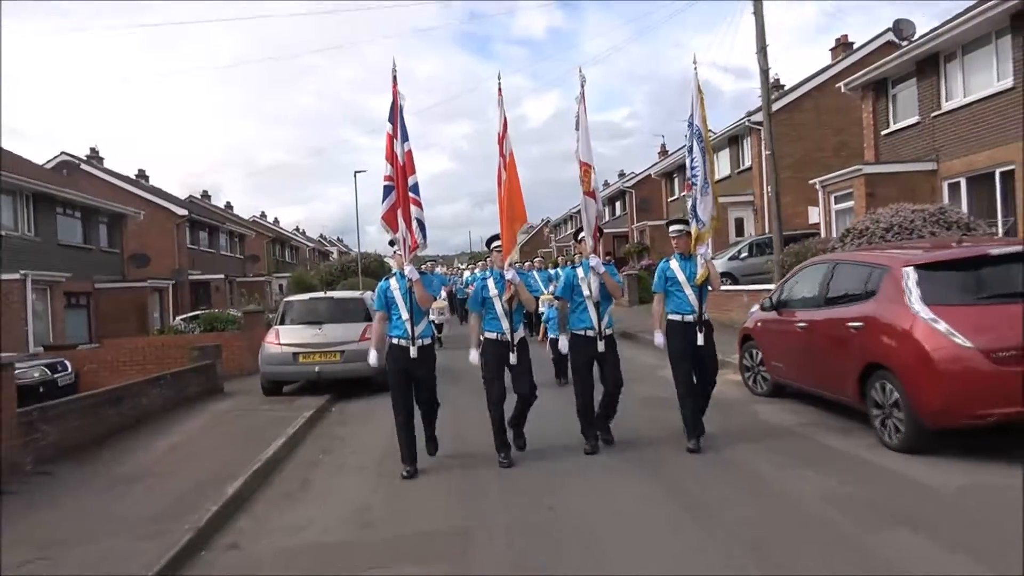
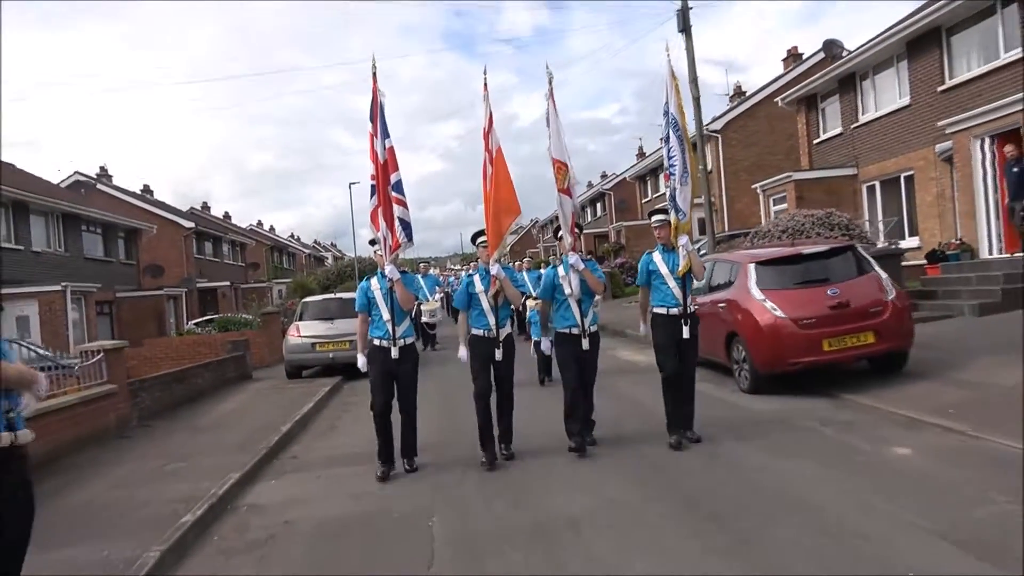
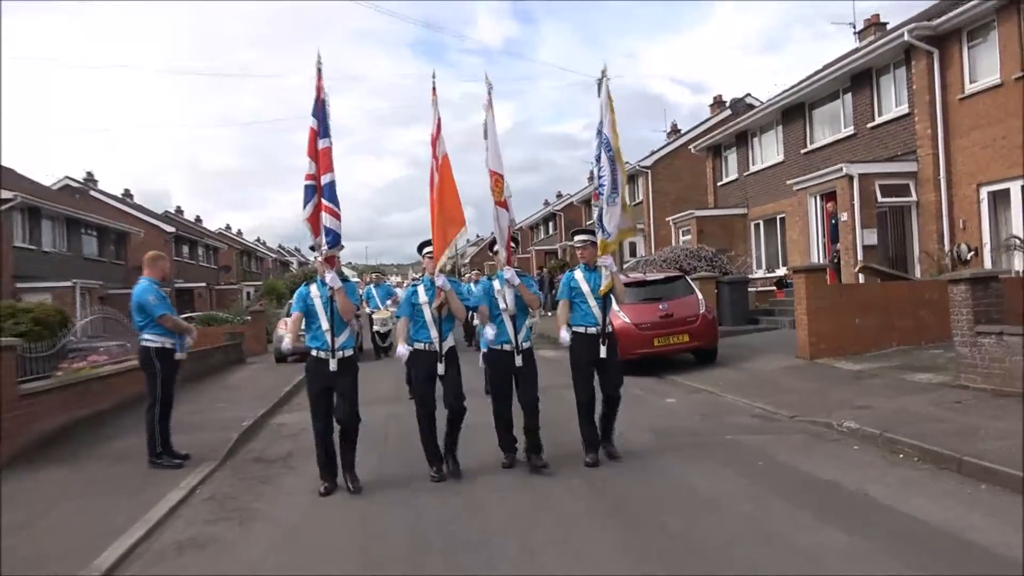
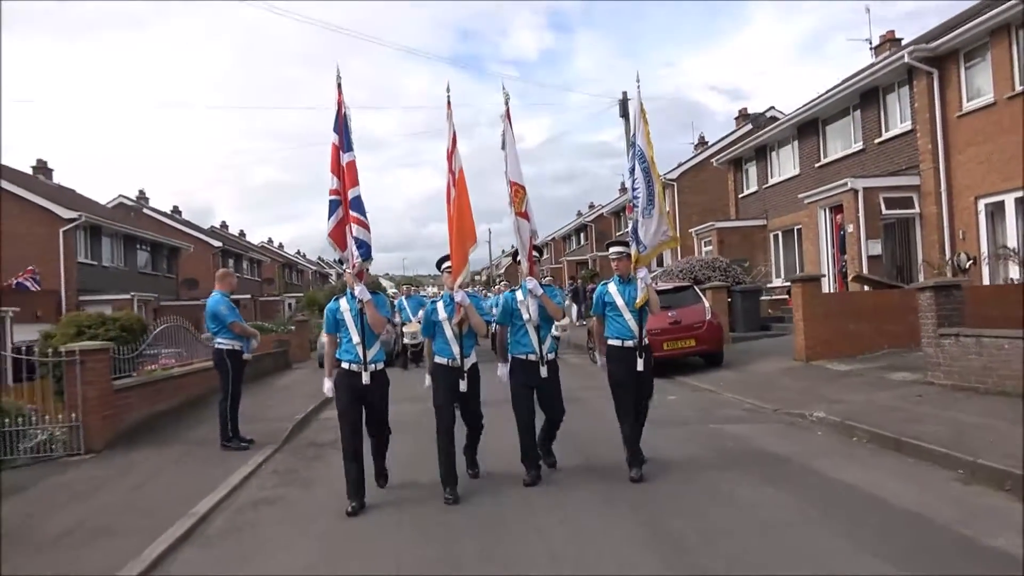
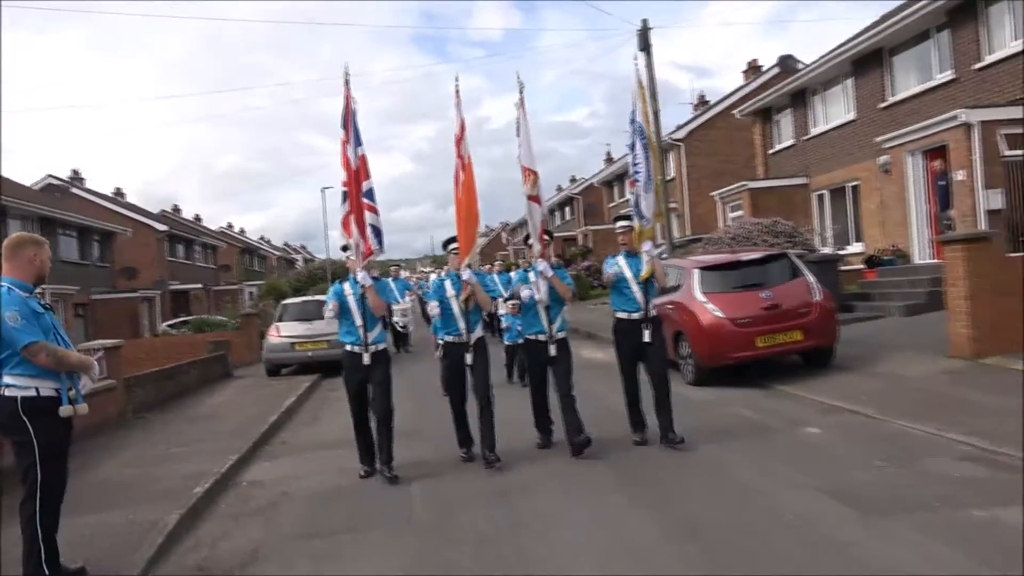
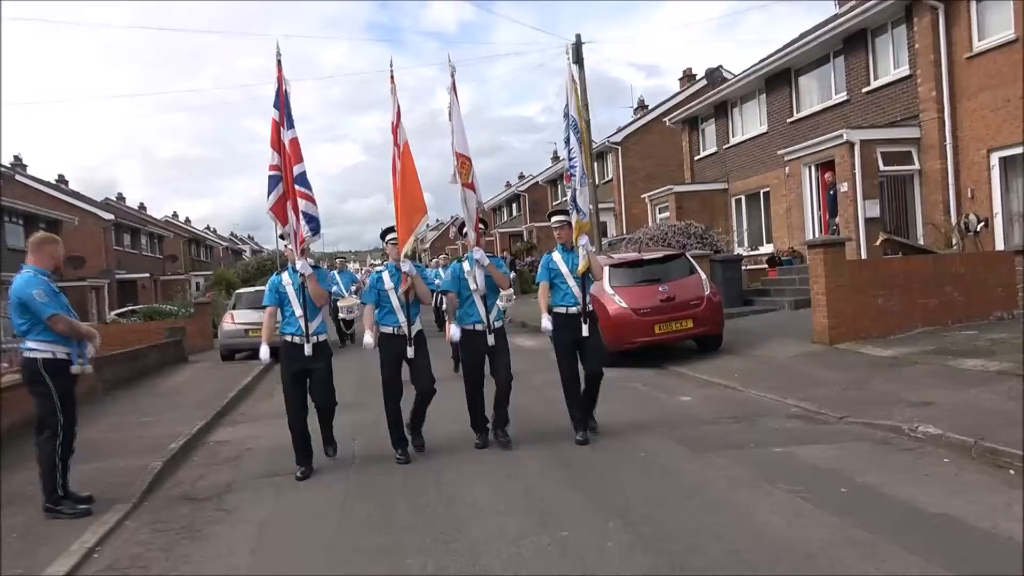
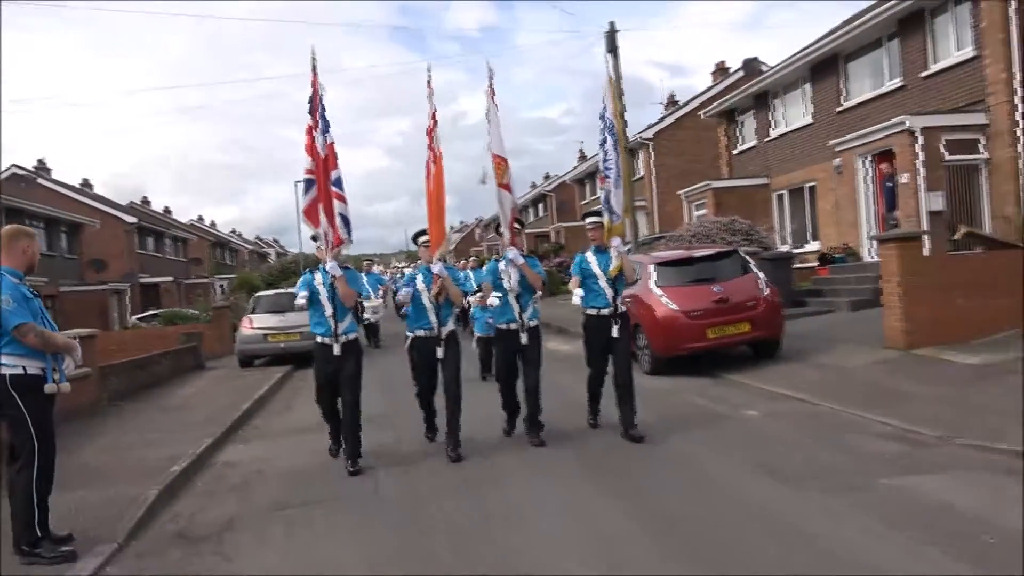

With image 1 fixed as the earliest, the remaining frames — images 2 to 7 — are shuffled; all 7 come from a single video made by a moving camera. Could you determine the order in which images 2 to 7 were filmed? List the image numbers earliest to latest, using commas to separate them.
2, 5, 7, 6, 3, 4
